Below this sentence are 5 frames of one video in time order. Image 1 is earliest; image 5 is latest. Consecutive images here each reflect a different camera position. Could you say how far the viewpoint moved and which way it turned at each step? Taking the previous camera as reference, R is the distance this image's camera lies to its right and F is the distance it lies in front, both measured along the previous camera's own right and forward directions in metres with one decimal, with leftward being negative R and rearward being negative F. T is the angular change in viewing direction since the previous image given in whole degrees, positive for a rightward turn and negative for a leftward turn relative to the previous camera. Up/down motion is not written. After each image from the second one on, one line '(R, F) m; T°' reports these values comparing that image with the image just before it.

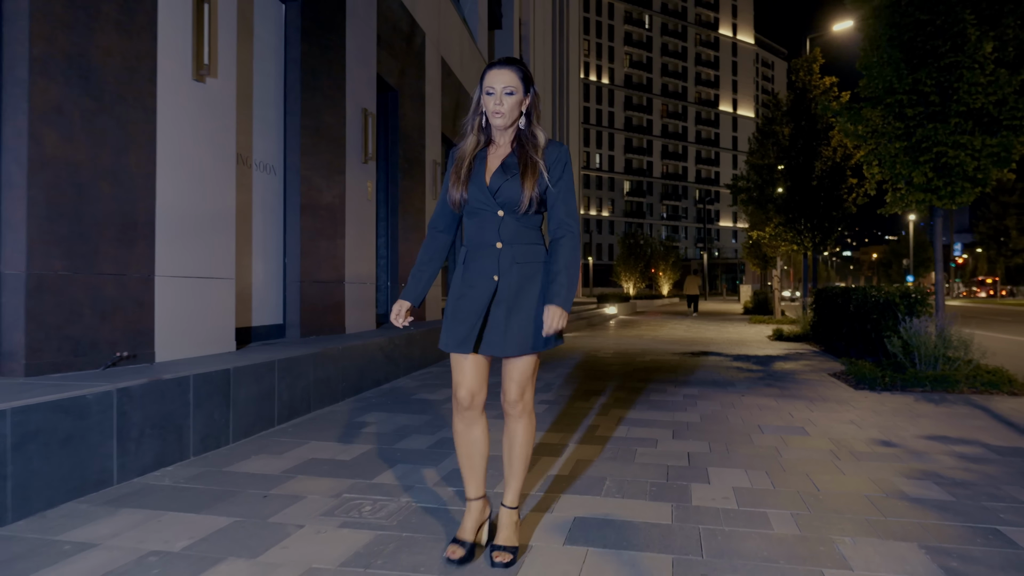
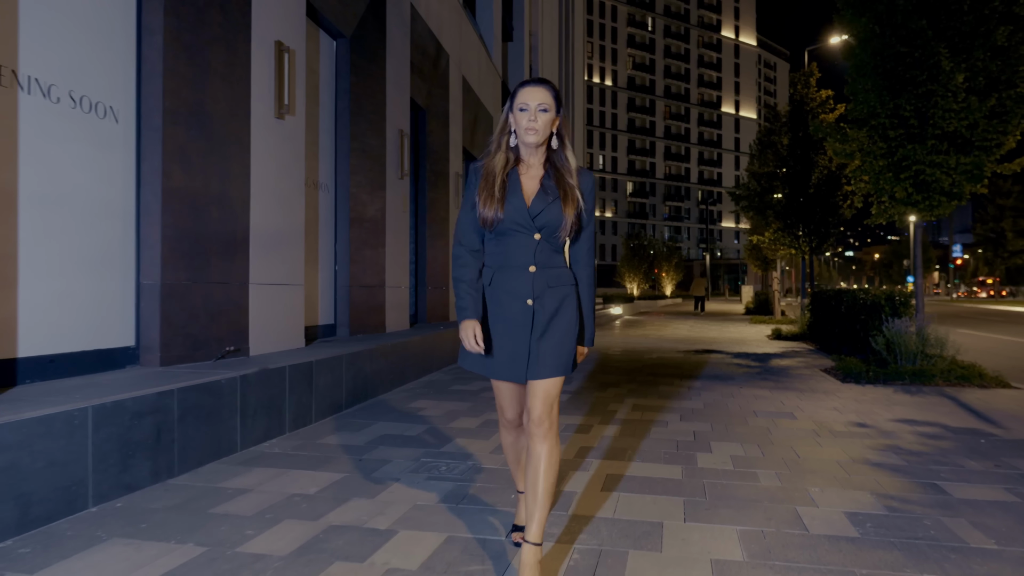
(-0.2, -1.0) m; 0°
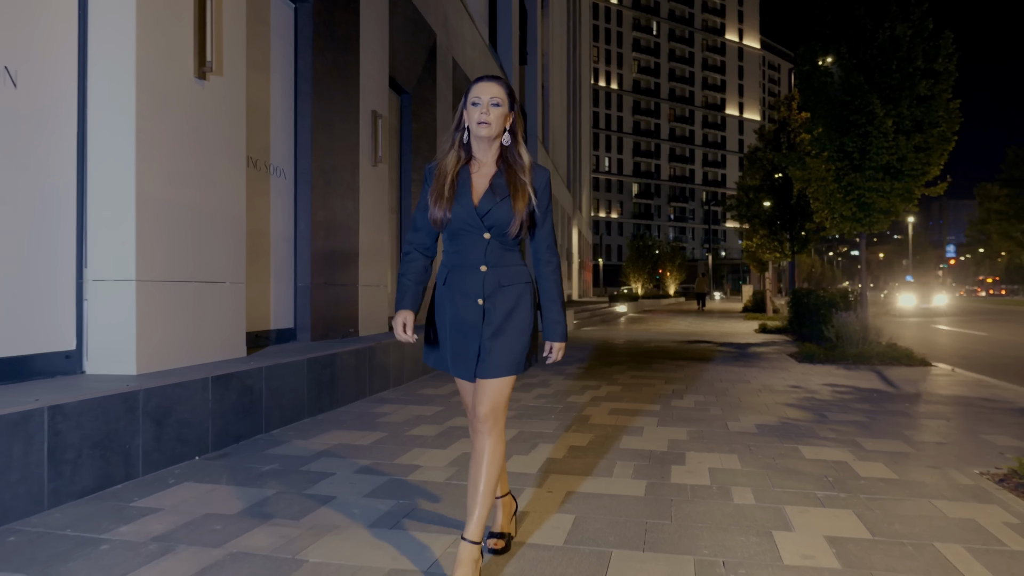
(-0.3, -2.5) m; 0°
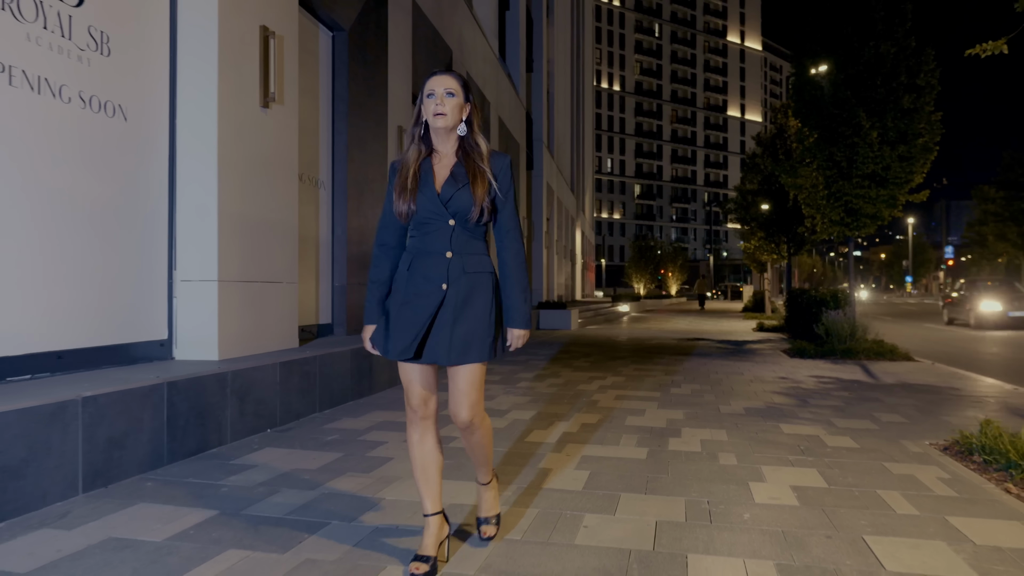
(-0.1, -0.9) m; 0°
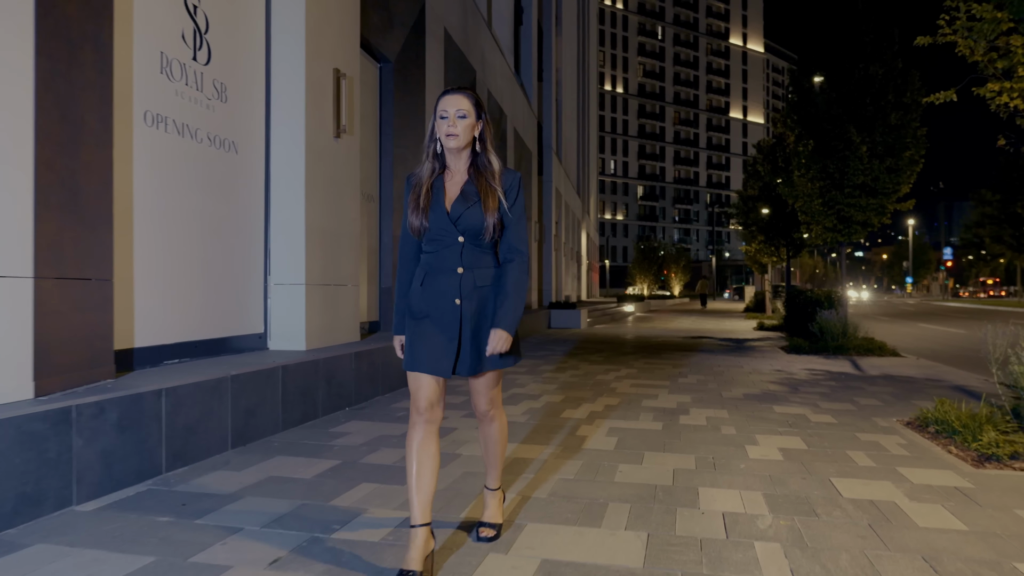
(-0.3, -1.1) m; 0°
